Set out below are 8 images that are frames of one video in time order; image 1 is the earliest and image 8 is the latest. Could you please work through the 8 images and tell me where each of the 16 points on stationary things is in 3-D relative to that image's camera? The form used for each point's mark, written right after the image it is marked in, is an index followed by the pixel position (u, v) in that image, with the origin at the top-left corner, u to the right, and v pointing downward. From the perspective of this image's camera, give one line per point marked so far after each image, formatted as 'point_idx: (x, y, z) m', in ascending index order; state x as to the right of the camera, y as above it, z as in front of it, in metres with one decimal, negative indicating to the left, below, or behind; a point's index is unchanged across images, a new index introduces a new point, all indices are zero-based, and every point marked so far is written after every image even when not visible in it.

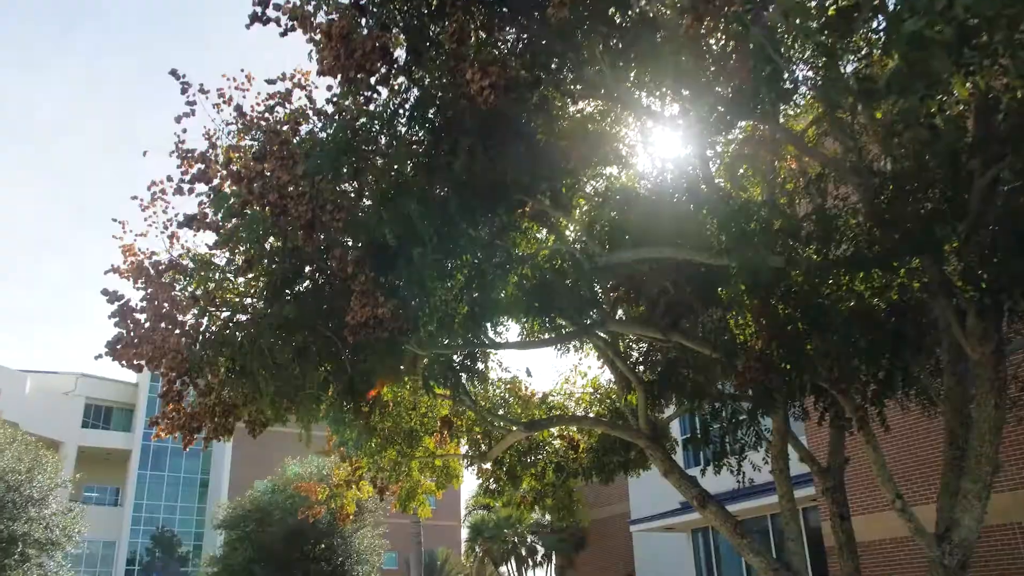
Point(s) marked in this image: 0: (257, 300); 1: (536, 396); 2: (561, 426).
0: (-2.0, -0.1, +7.5) m
1: (+0.3, -1.4, +11.9) m
2: (+0.5, -1.5, +10.6) m
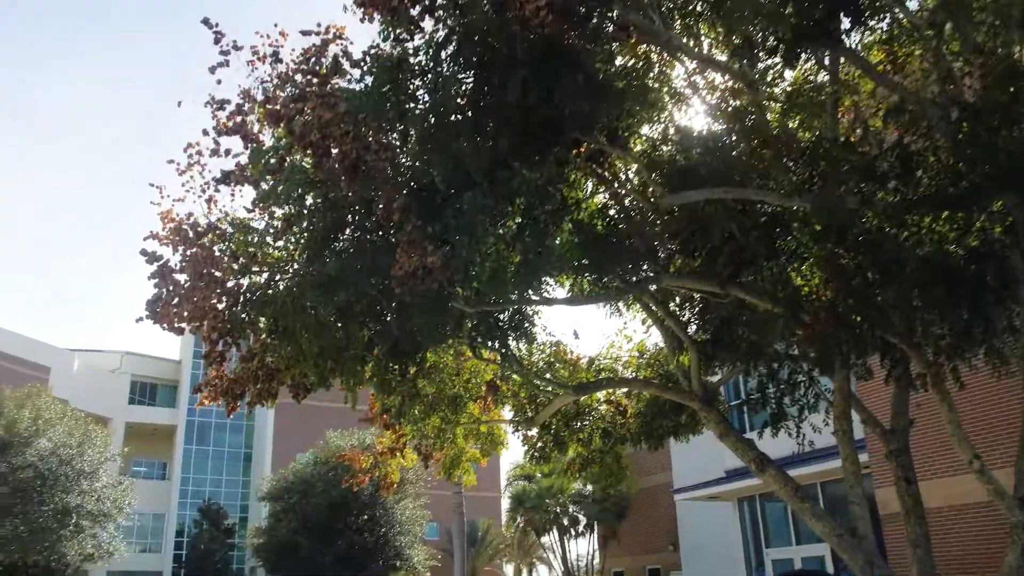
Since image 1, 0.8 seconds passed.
0: (-1.6, +0.2, +7.2) m
1: (+0.9, -0.9, +11.6) m
2: (+1.1, -1.1, +10.2) m
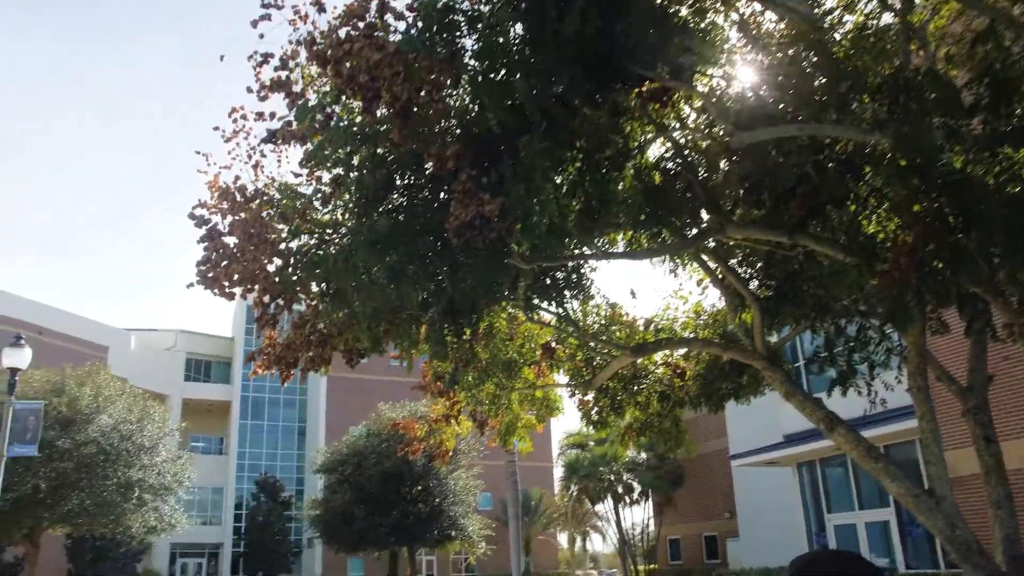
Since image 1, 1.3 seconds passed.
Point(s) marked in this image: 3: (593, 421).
0: (-1.2, +0.5, +7.0) m
1: (+1.5, -0.4, +11.3) m
2: (+1.7, -0.6, +9.9) m
3: (+1.0, -1.7, +12.1) m
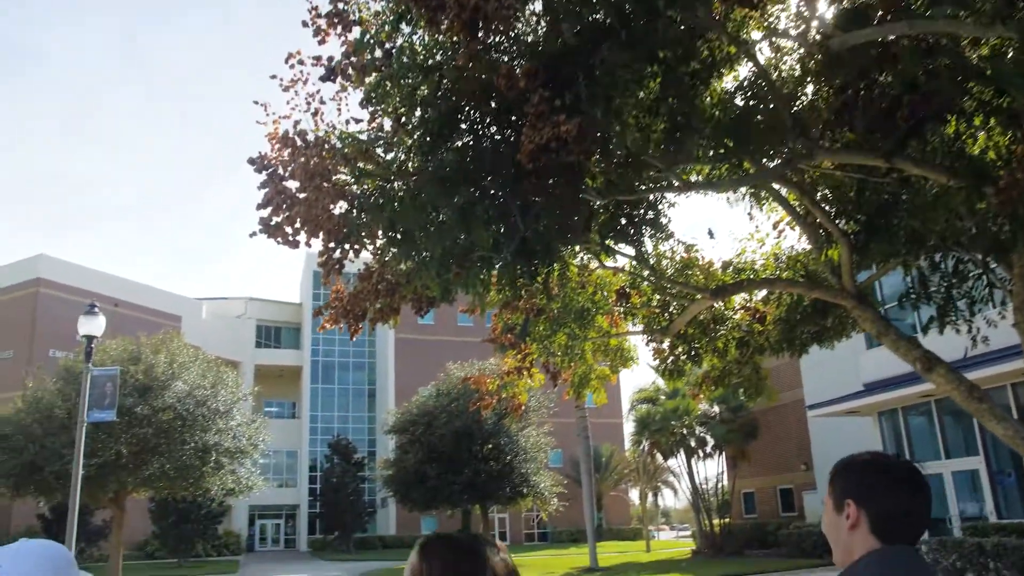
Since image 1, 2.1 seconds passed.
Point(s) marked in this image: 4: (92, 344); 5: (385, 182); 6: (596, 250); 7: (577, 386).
0: (-0.7, +0.9, +6.7) m
1: (+2.3, +0.3, +10.8) m
2: (+2.4, 0.0, +9.4) m
3: (+1.9, -1.0, +11.7) m
4: (-8.2, -1.1, +18.4) m
5: (-0.9, +0.8, +6.8) m
6: (+0.7, +0.4, +8.7) m
7: (+0.8, -1.3, +12.1) m
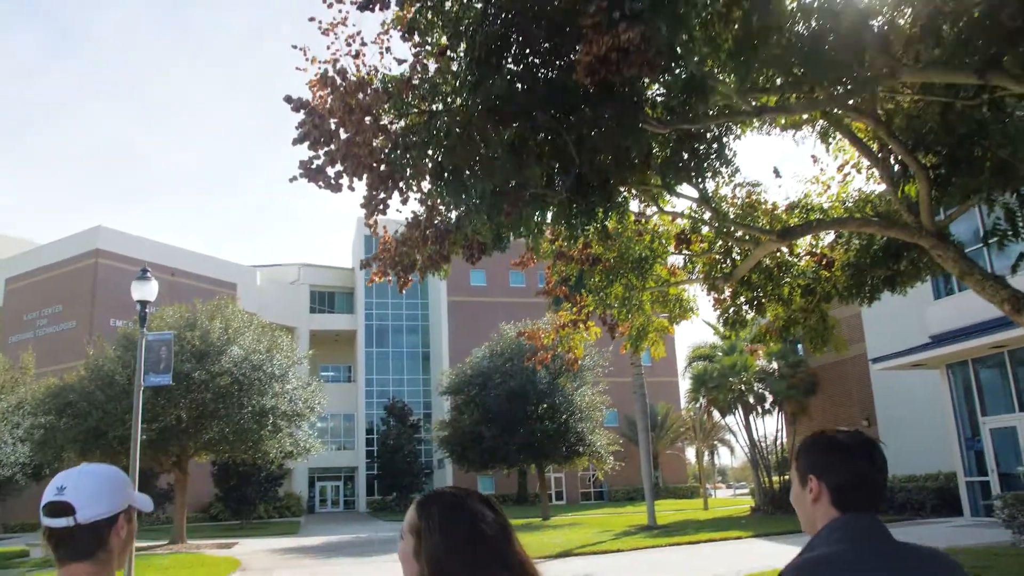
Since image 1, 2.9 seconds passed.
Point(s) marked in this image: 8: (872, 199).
0: (-0.3, +1.3, +6.3) m
1: (+2.9, +0.9, +10.2) m
2: (+2.9, +0.5, +8.9) m
3: (+2.6, -0.4, +11.2) m
4: (-7.2, -0.4, +18.4) m
5: (-0.6, +1.2, +6.4) m
6: (+1.2, +0.9, +8.2) m
7: (+1.5, -0.6, +11.7) m
8: (+3.8, +1.0, +10.0) m
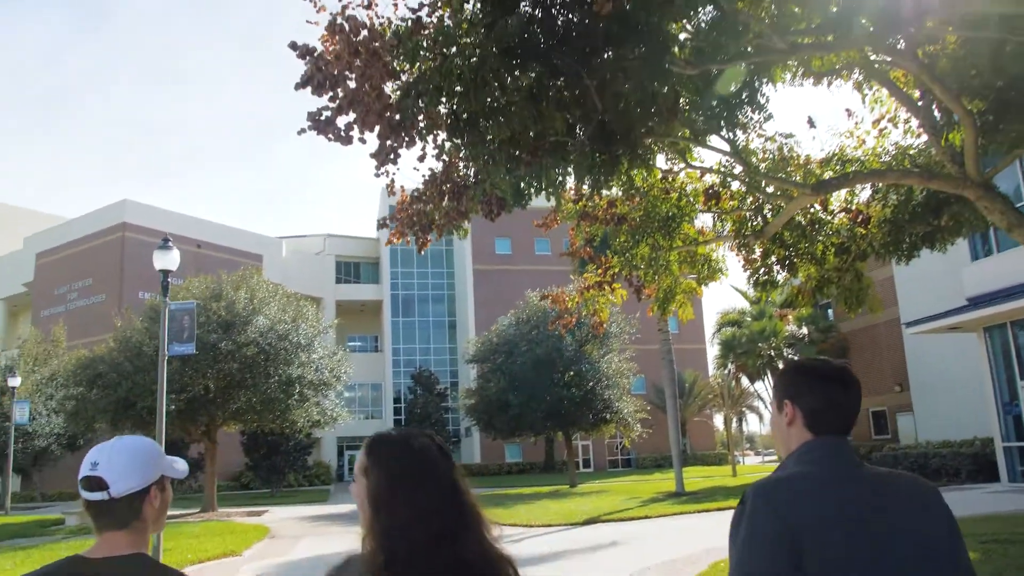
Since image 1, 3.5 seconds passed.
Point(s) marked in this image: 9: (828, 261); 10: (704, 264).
0: (-0.2, +1.6, +5.9) m
1: (+3.2, +1.3, +9.8) m
2: (+3.1, +0.9, +8.4) m
3: (+2.9, +0.1, +10.8) m
4: (-6.7, +0.2, +18.3) m
5: (-0.4, +1.4, +6.1) m
6: (+1.4, +1.2, +7.8) m
7: (+1.8, -0.2, +11.3) m
8: (+4.1, +1.4, +9.5) m
9: (+3.6, +0.3, +10.6) m
10: (+2.3, +0.3, +11.3) m
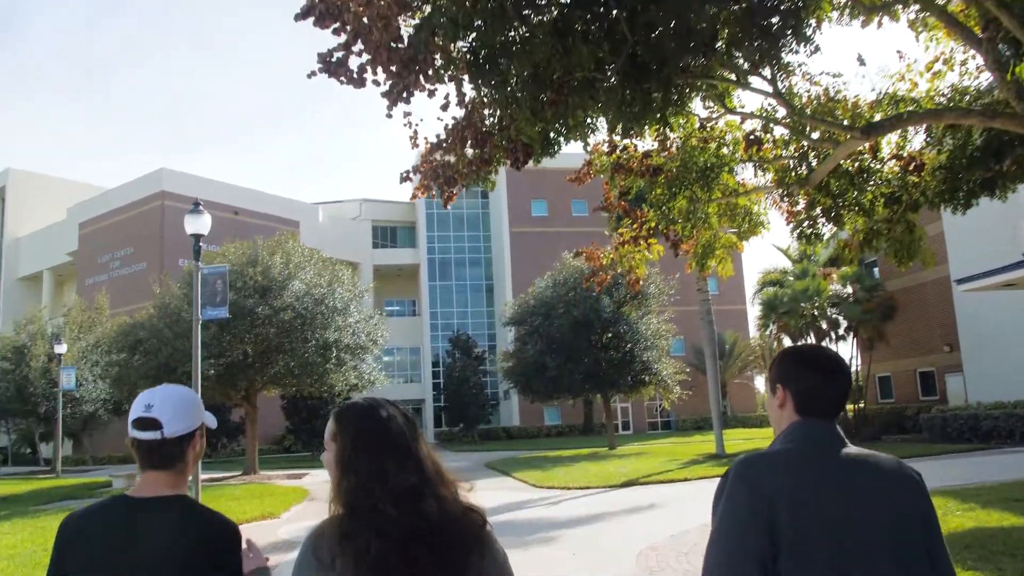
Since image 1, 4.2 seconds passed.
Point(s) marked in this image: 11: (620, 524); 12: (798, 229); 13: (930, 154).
0: (-0.1, +1.9, +5.4) m
1: (+3.4, +1.8, +9.2) m
2: (+3.3, +1.4, +7.9) m
3: (+3.2, +0.6, +10.3) m
4: (-6.0, +0.9, +18.2) m
5: (-0.3, +1.7, +5.6) m
6: (+1.6, +1.6, +7.3) m
7: (+2.2, +0.4, +10.8) m
8: (+4.3, +1.9, +8.9) m
9: (+3.9, +0.8, +10.0) m
10: (+2.7, +0.8, +10.7) m
11: (+1.5, -3.3, +12.9) m
12: (+3.2, +0.7, +10.3) m
13: (+4.3, +1.4, +9.8) m
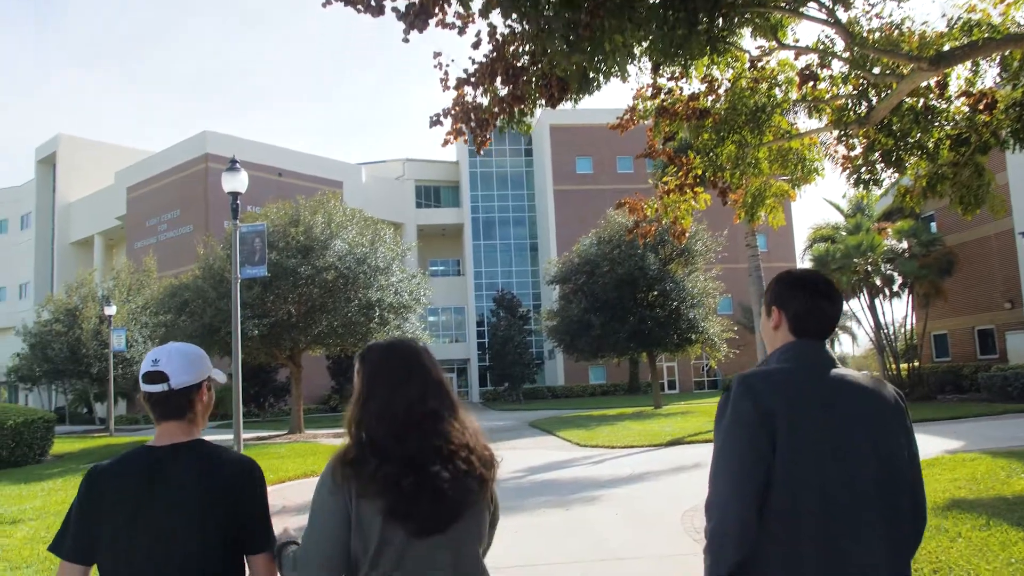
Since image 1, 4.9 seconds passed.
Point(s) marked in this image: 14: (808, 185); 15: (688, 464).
0: (+0.1, +2.1, +4.9) m
1: (+3.8, +2.3, +8.5) m
2: (+3.6, +1.8, +7.2) m
3: (+3.6, +1.1, +9.6) m
4: (-5.3, +1.7, +17.9) m
5: (-0.1, +2.0, +5.1) m
6: (+1.8, +2.0, +6.7) m
7: (+2.6, +0.9, +10.2) m
8: (+4.6, +2.3, +8.1) m
9: (+4.3, +1.3, +9.3) m
10: (+3.1, +1.3, +10.1) m
11: (+2.0, -2.6, +12.5) m
12: (+3.6, +1.2, +9.7) m
13: (+4.7, +1.9, +9.1) m
14: (+3.3, +1.1, +10.4) m
15: (+2.7, -2.7, +14.5) m
